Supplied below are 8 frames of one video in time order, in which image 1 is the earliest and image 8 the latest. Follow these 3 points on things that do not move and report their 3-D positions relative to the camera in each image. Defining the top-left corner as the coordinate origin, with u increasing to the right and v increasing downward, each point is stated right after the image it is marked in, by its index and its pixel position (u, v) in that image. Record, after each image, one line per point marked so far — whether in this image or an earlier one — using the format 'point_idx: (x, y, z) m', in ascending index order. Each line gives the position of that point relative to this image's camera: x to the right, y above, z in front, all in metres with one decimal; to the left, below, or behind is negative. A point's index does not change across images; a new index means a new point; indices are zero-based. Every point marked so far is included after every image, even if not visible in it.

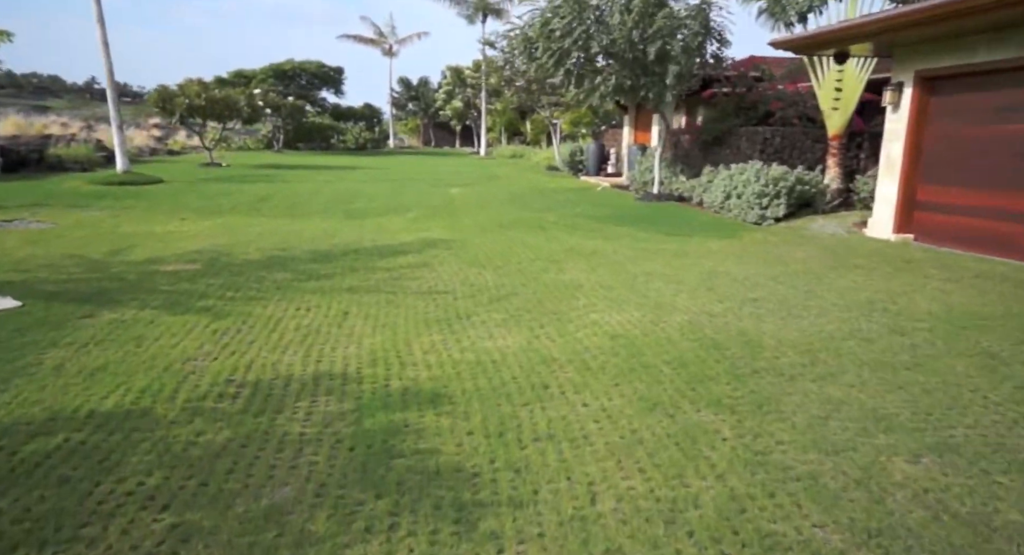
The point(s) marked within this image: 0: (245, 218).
0: (-4.0, +0.8, +10.2) m
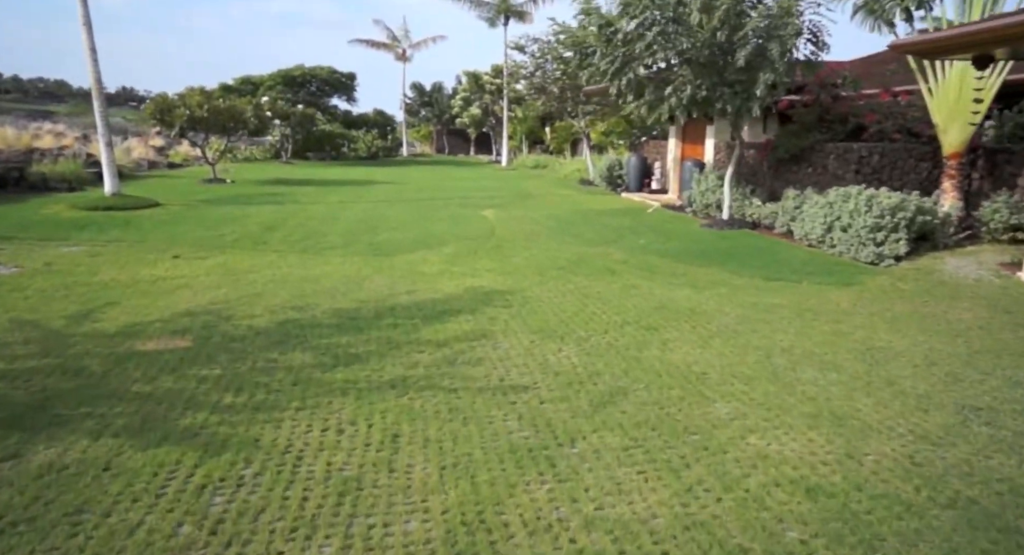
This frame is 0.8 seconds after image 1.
0: (-3.3, +0.2, +8.7) m
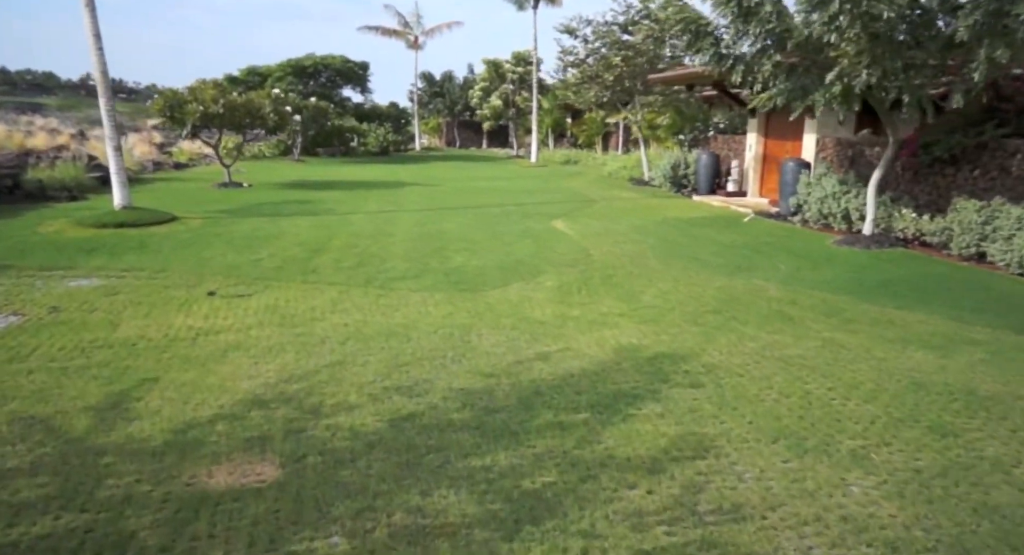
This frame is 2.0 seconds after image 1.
0: (-2.1, -0.2, +7.0) m
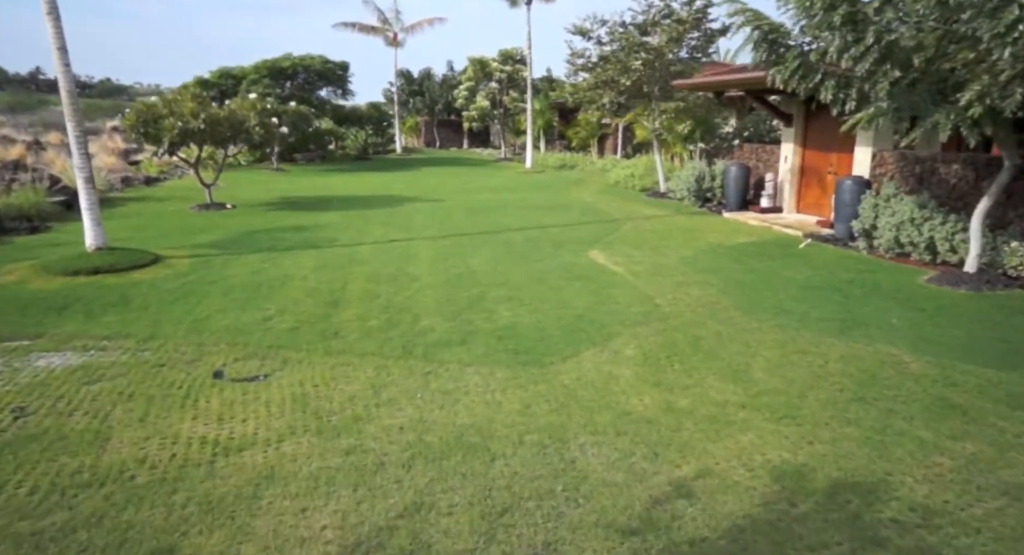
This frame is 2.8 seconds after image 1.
0: (-1.4, -0.9, +5.7) m
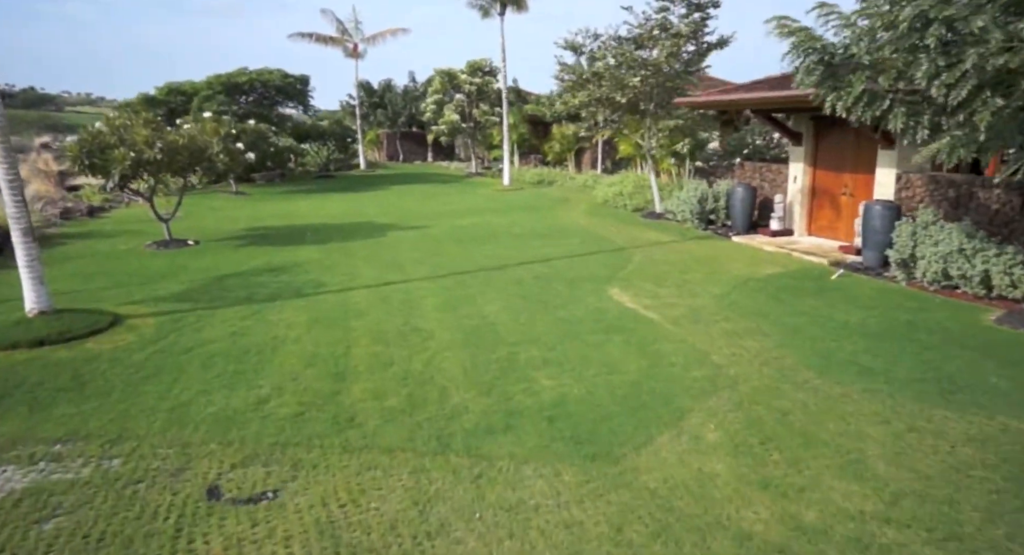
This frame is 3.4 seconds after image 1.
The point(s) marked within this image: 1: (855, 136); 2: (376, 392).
0: (-0.9, -1.5, +4.6) m
1: (+5.8, +2.4, +11.6) m
2: (-1.3, -1.0, +6.4) m
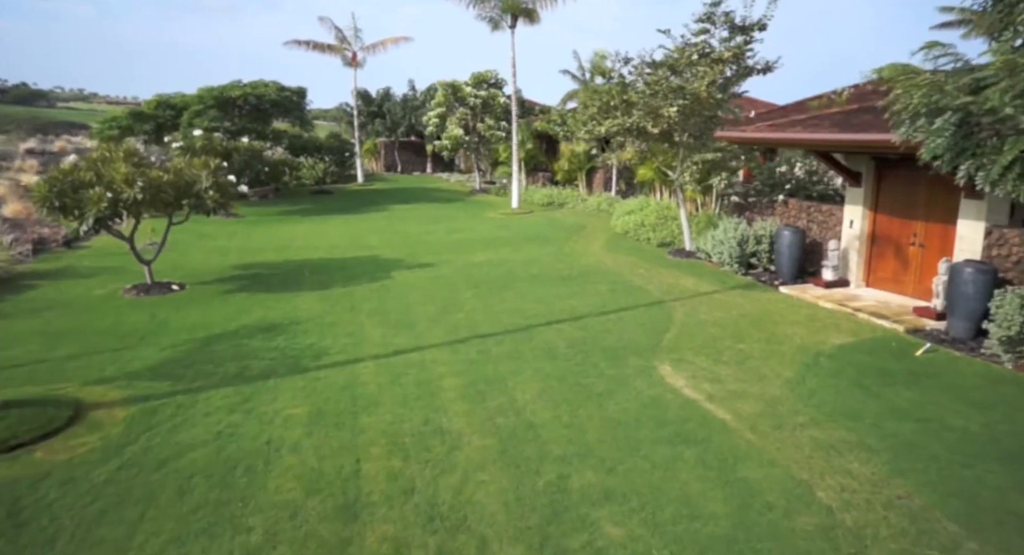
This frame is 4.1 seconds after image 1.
0: (-0.5, -2.4, +3.3) m
1: (+6.2, +1.4, +10.3) m
2: (-0.8, -1.9, +5.0) m
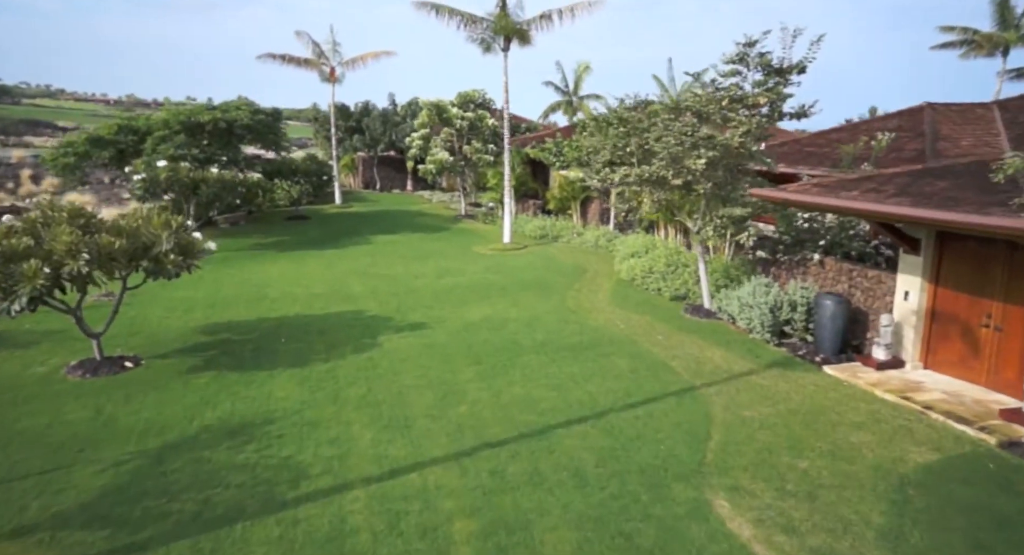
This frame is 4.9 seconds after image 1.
0: (-0.1, -3.5, +1.8) m
1: (+6.4, +0.3, +9.0) m
2: (-0.5, -3.0, +3.5) m
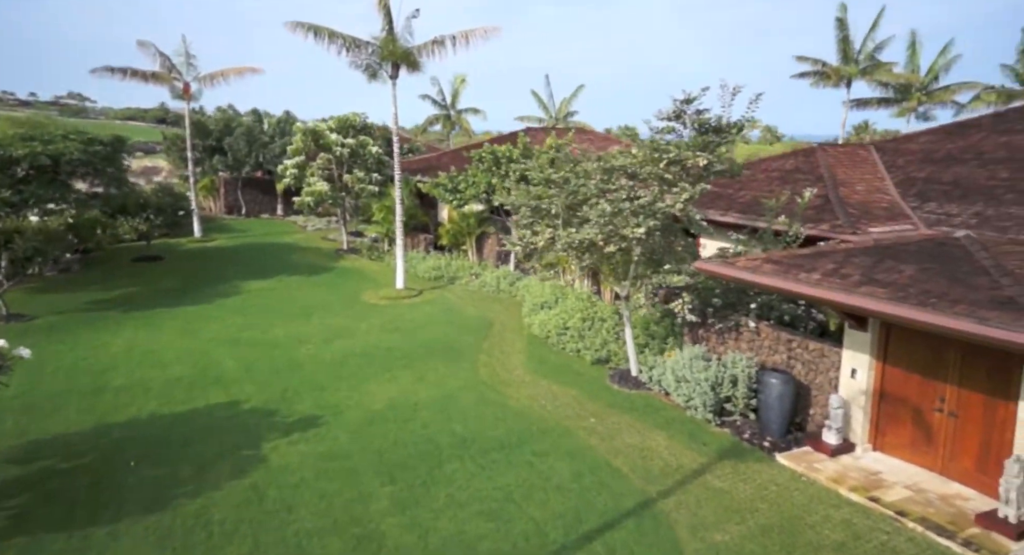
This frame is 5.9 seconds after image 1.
0: (+0.6, -4.7, +0.1) m
1: (+5.5, -0.8, +8.4) m
2: (-0.1, -4.3, +1.8) m
